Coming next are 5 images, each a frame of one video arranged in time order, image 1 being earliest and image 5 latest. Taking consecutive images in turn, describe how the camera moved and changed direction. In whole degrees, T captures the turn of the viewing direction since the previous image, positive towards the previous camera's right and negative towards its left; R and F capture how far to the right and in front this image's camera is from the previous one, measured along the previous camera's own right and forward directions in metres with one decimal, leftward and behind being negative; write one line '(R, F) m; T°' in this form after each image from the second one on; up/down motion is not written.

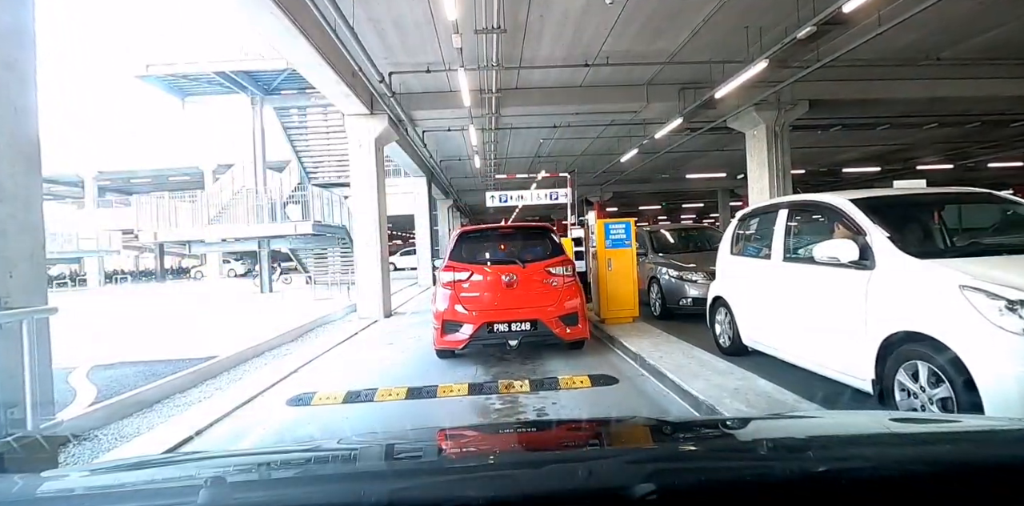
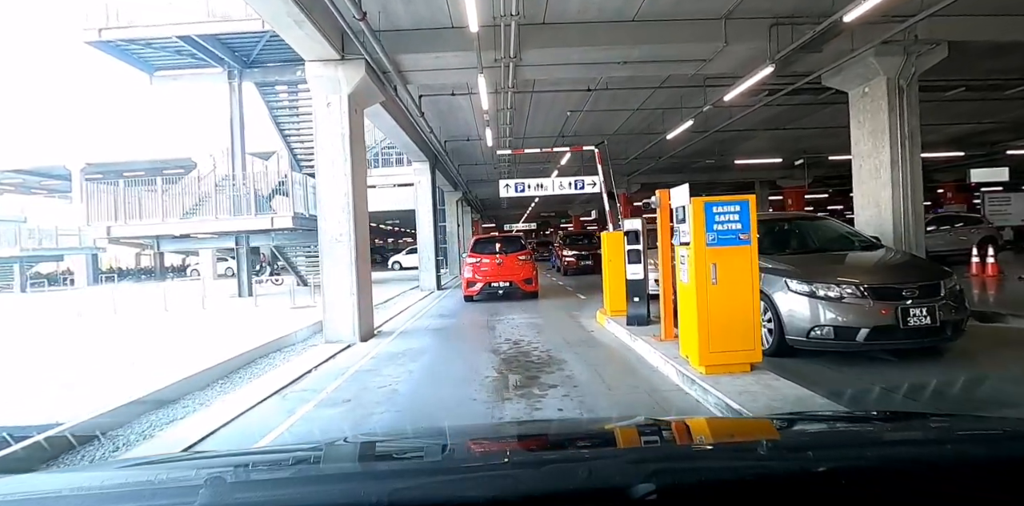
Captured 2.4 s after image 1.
(-0.1, +1.2) m; -1°
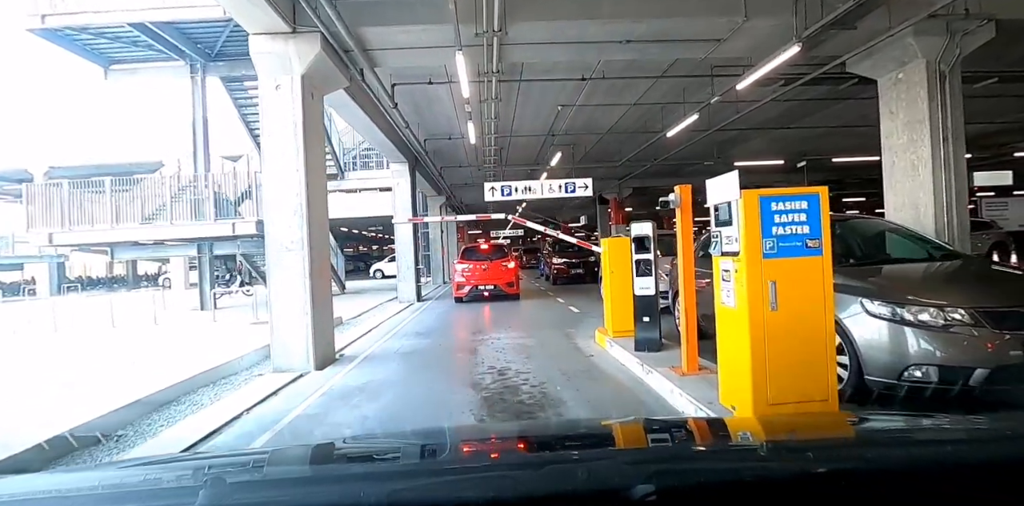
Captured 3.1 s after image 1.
(0.0, +0.5) m; +1°
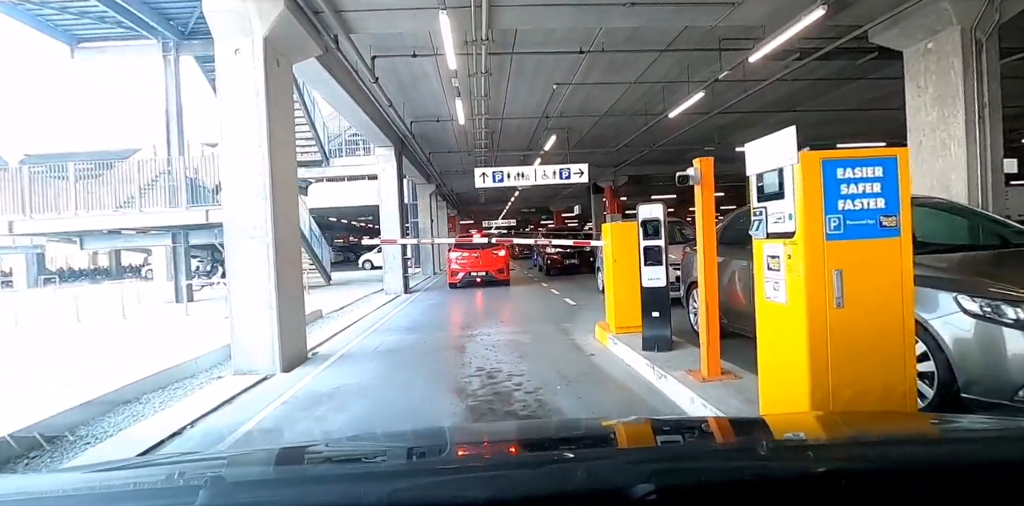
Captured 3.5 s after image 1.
(0.0, +0.3) m; +1°
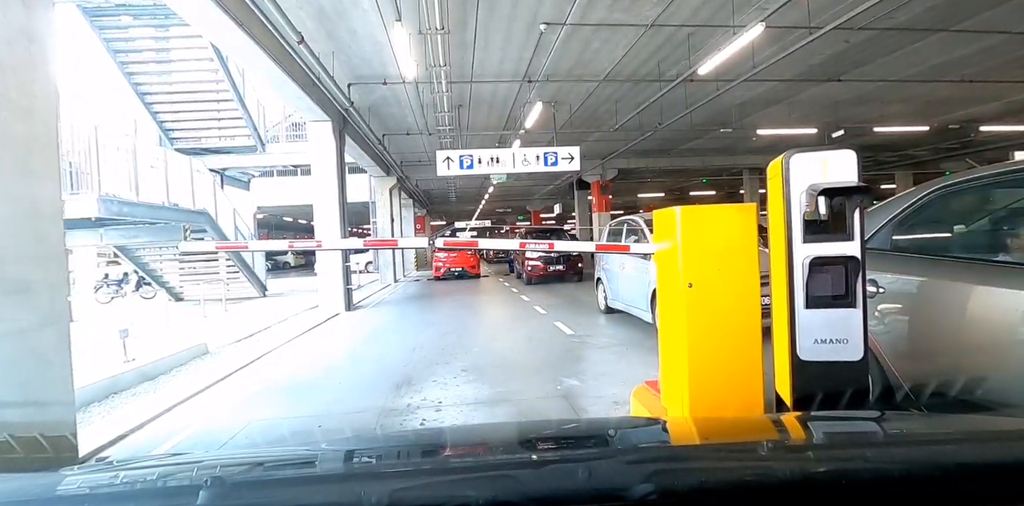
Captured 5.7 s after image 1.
(-0.4, 0.0) m; +6°
